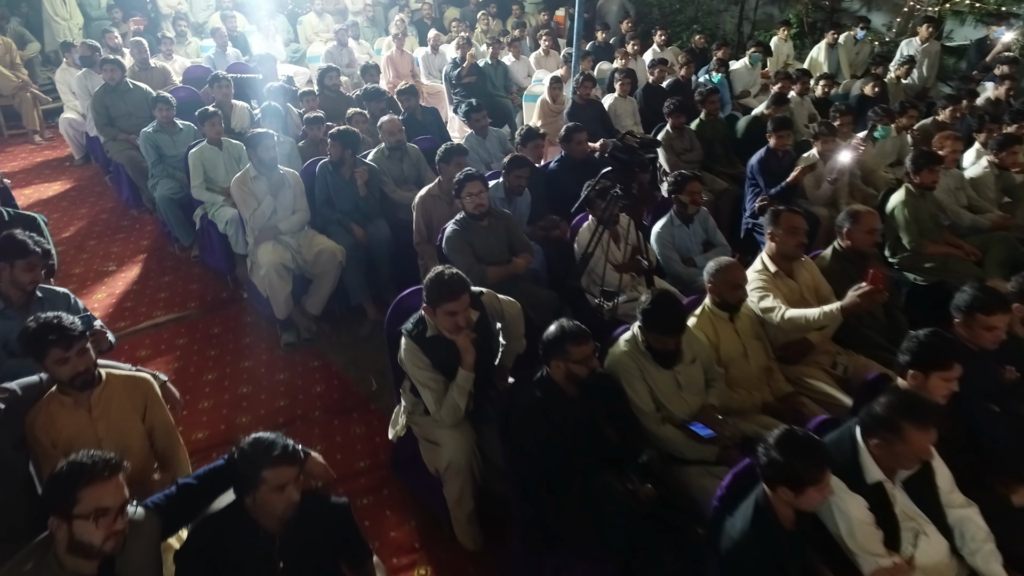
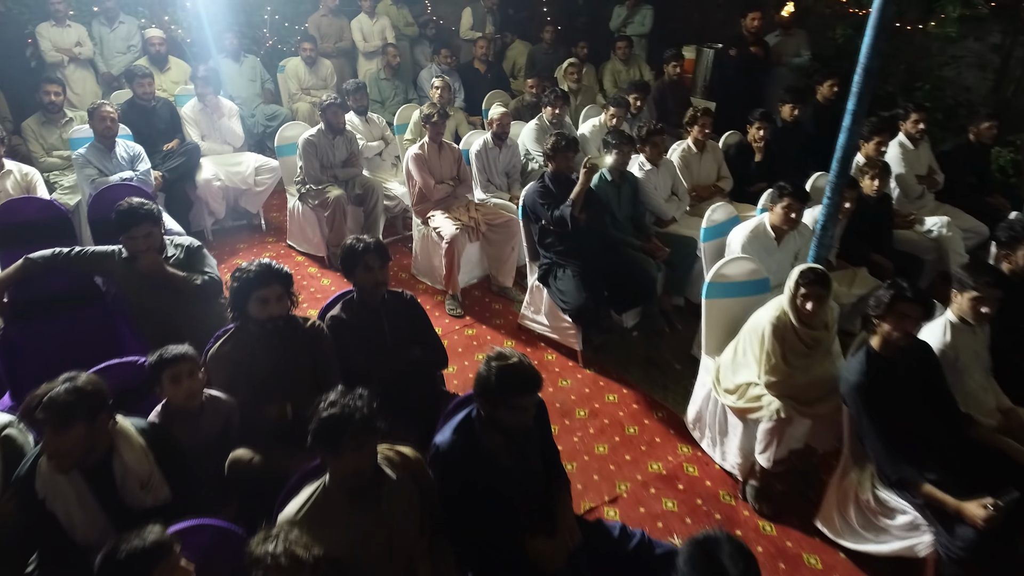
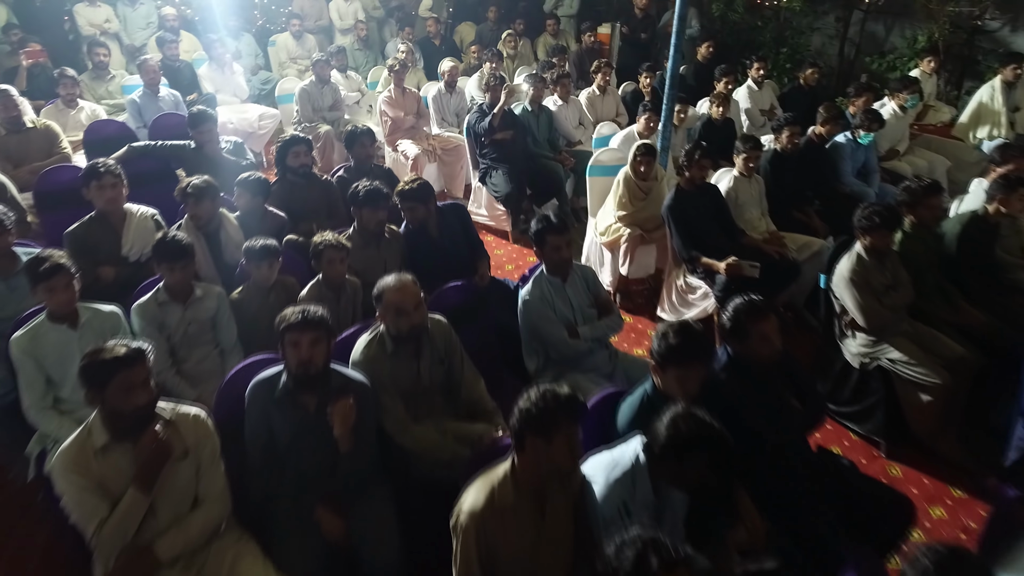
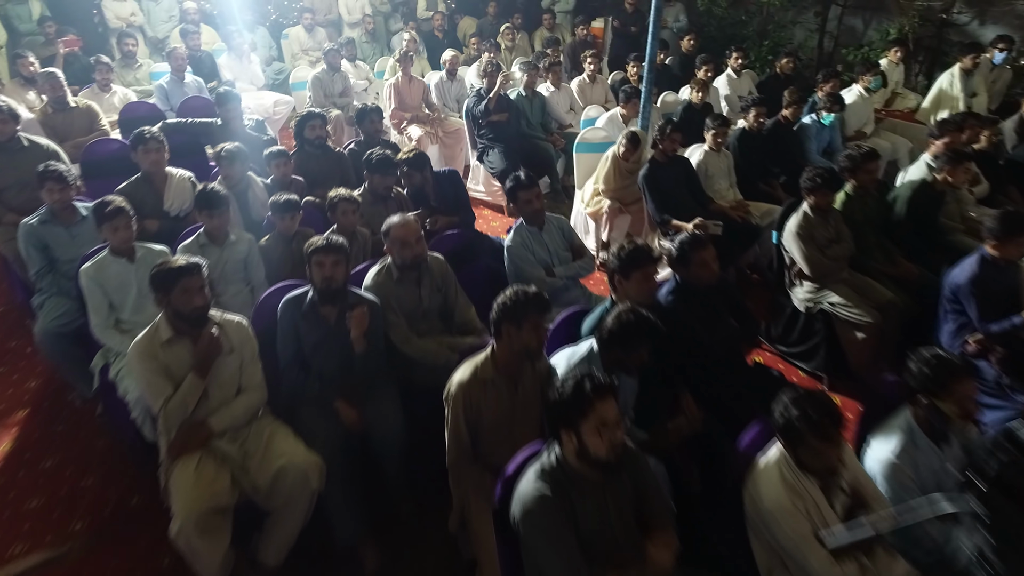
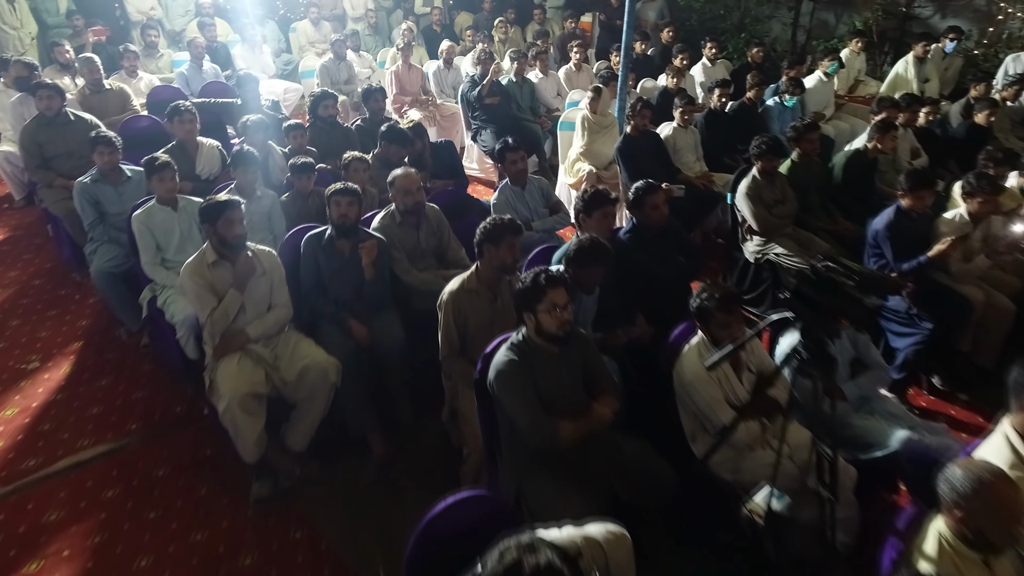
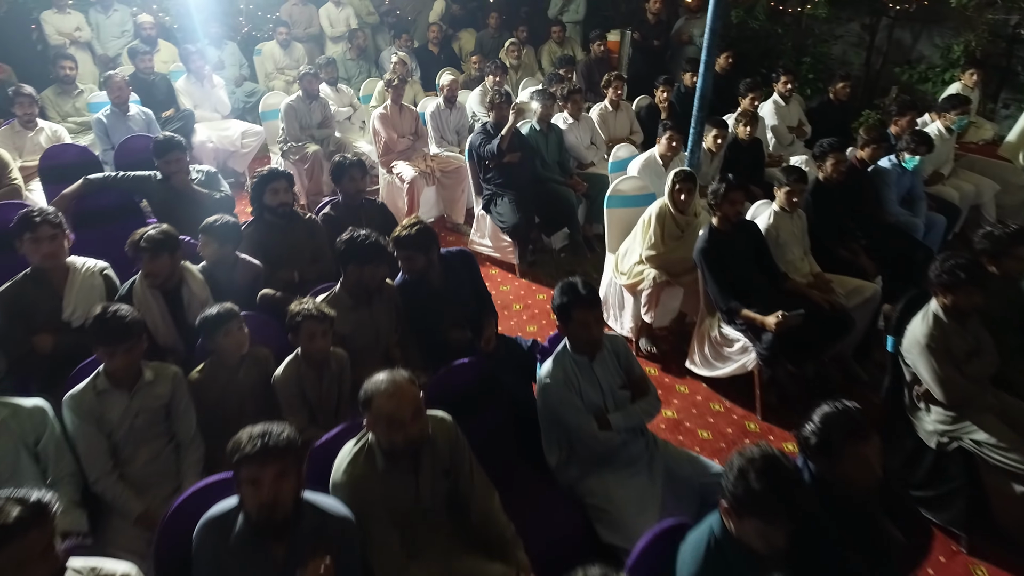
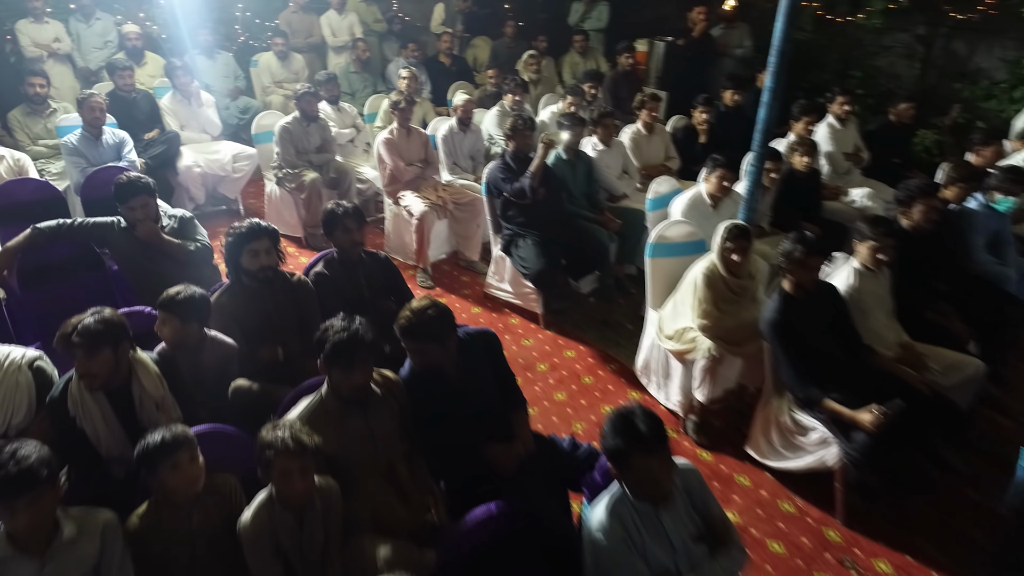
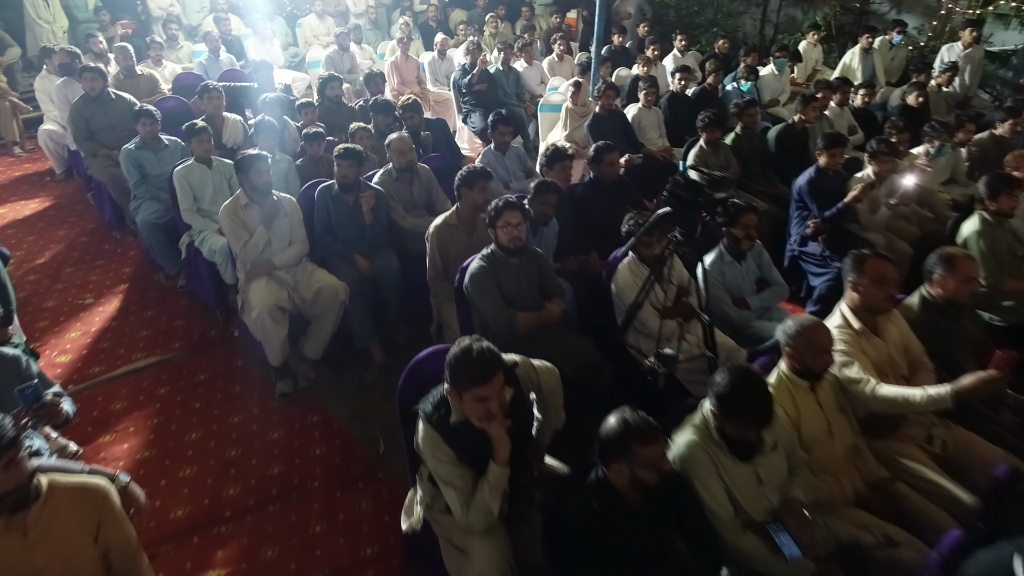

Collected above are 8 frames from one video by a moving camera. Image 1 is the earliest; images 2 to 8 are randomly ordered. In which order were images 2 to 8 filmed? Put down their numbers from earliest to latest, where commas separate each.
8, 5, 4, 3, 6, 7, 2
